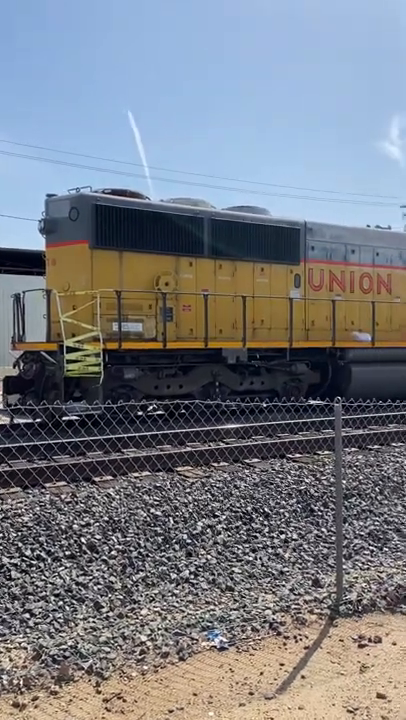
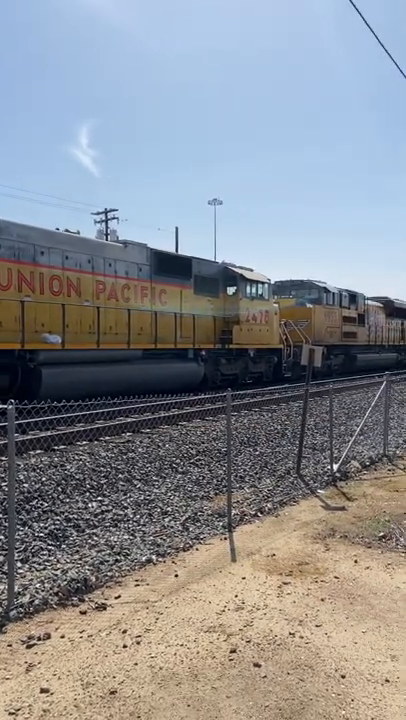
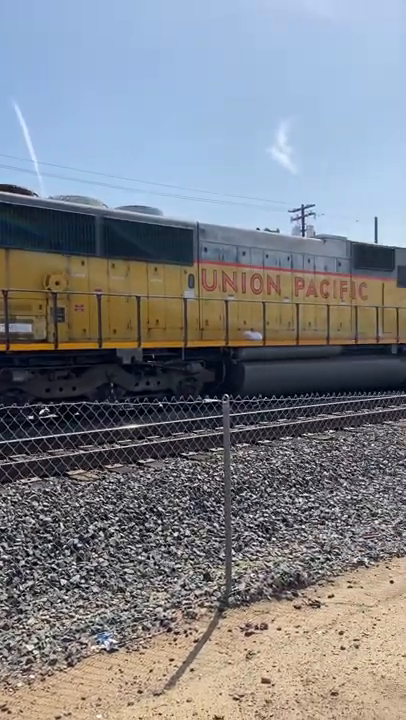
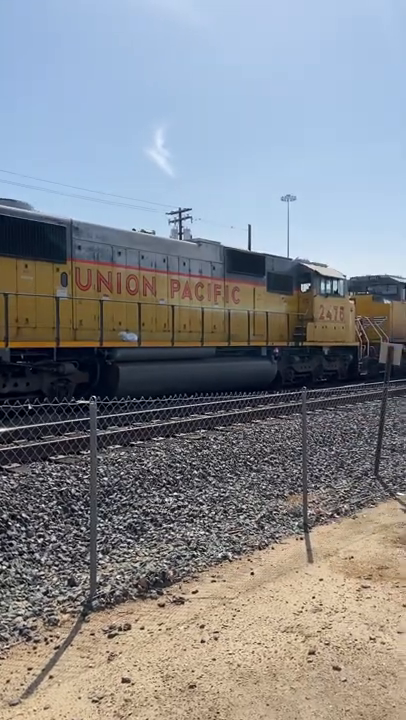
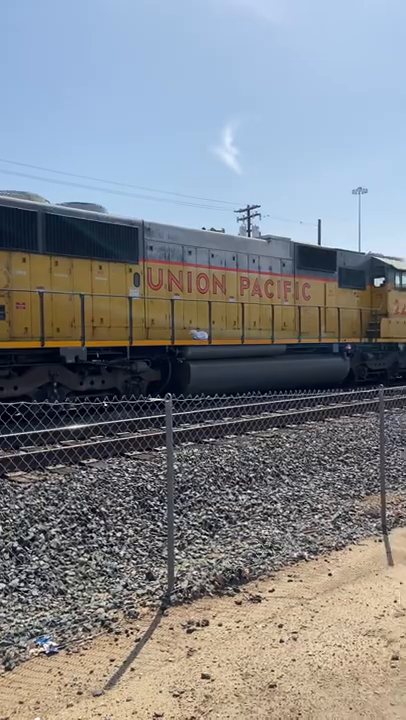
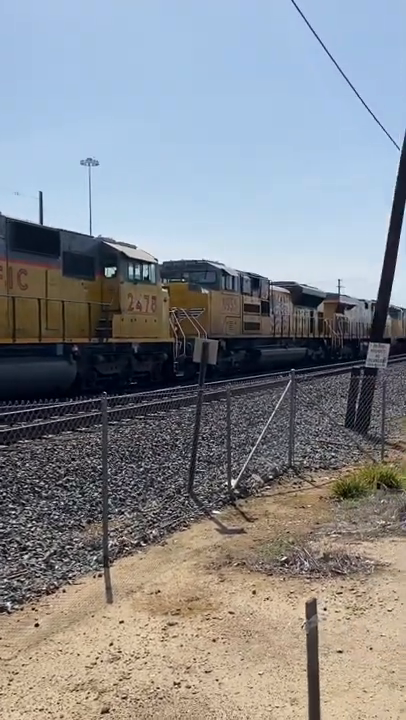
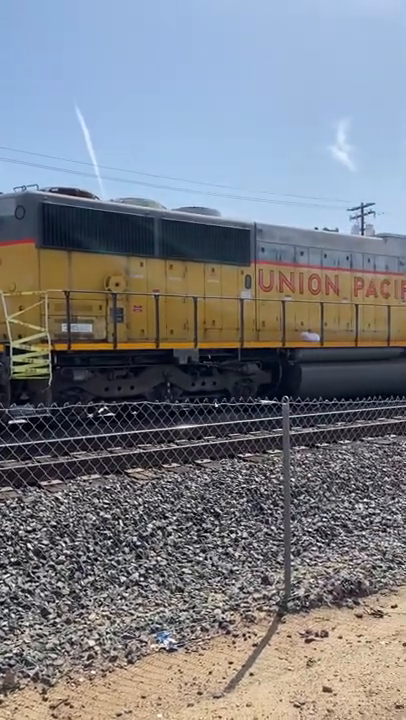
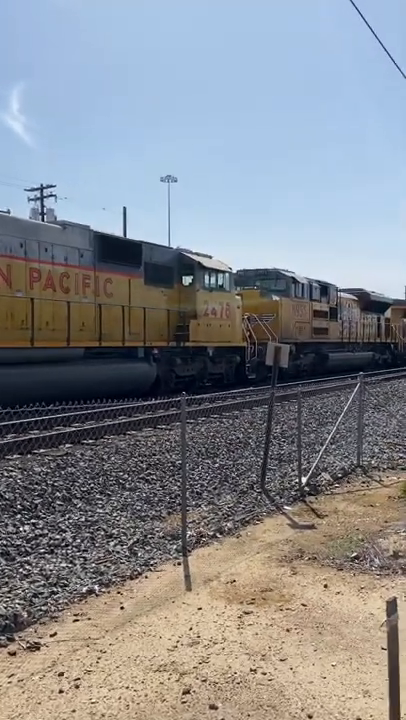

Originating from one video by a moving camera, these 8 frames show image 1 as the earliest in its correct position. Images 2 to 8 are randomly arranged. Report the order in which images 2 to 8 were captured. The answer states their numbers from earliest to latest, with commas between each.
7, 3, 5, 4, 2, 8, 6
